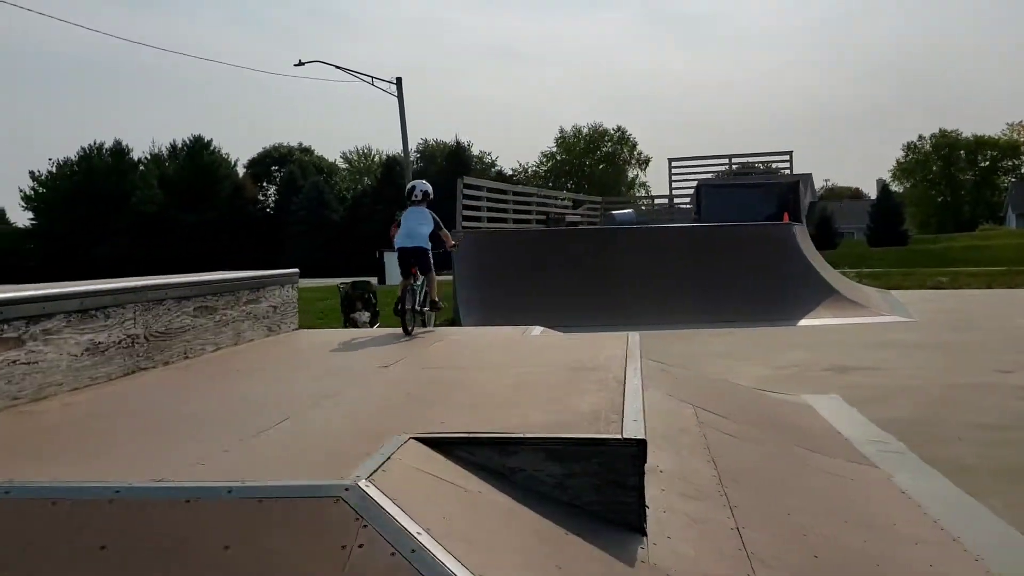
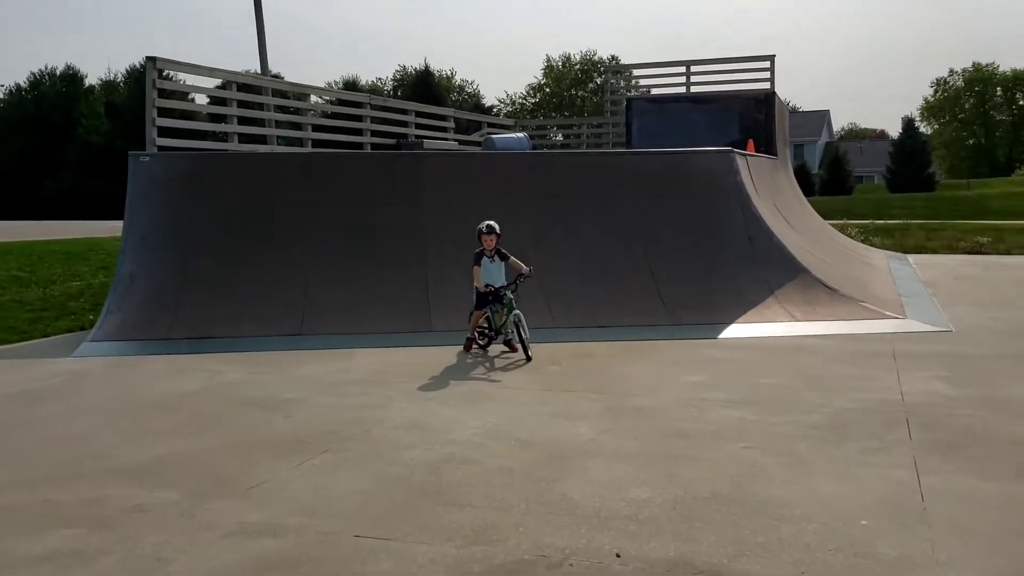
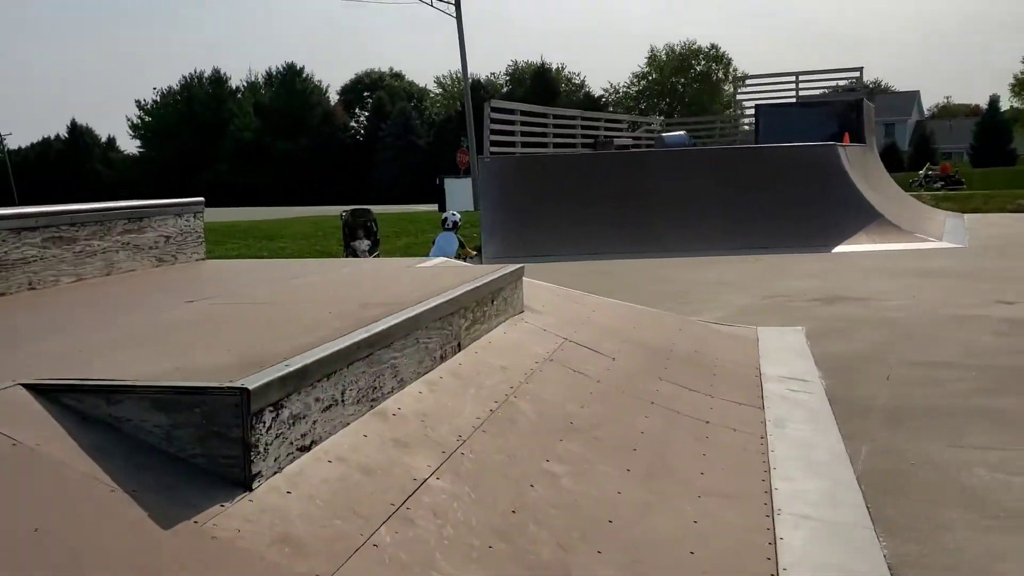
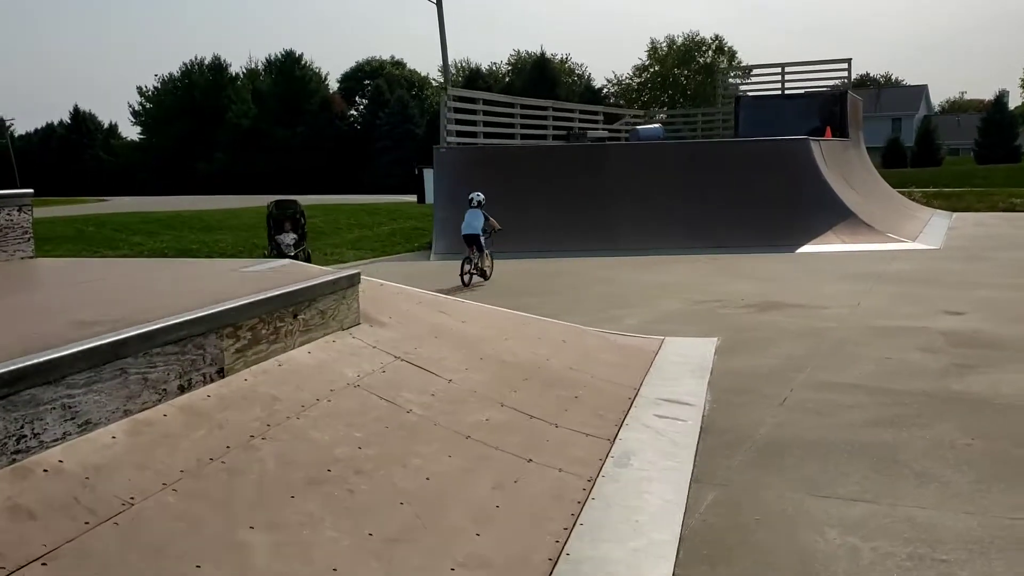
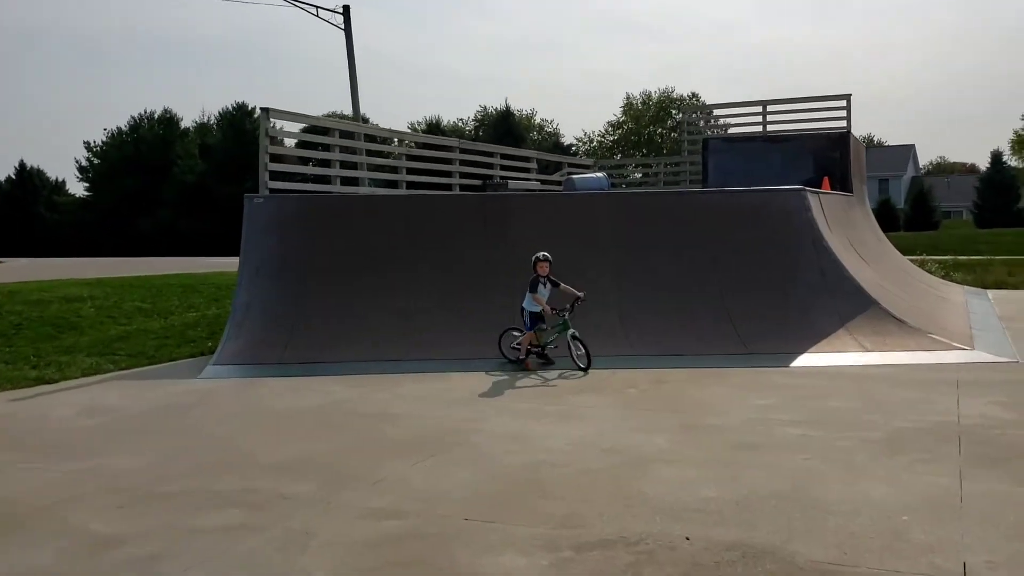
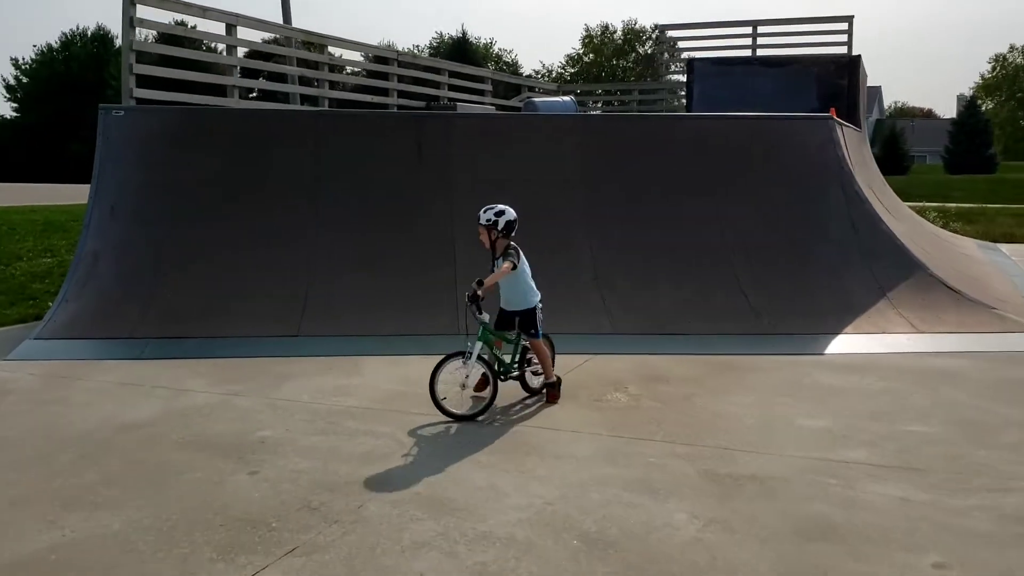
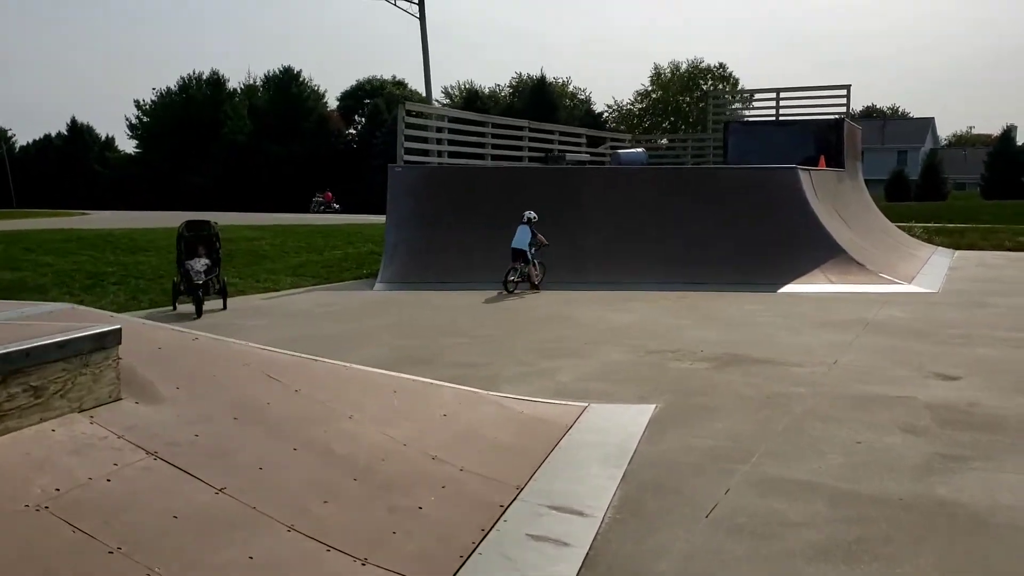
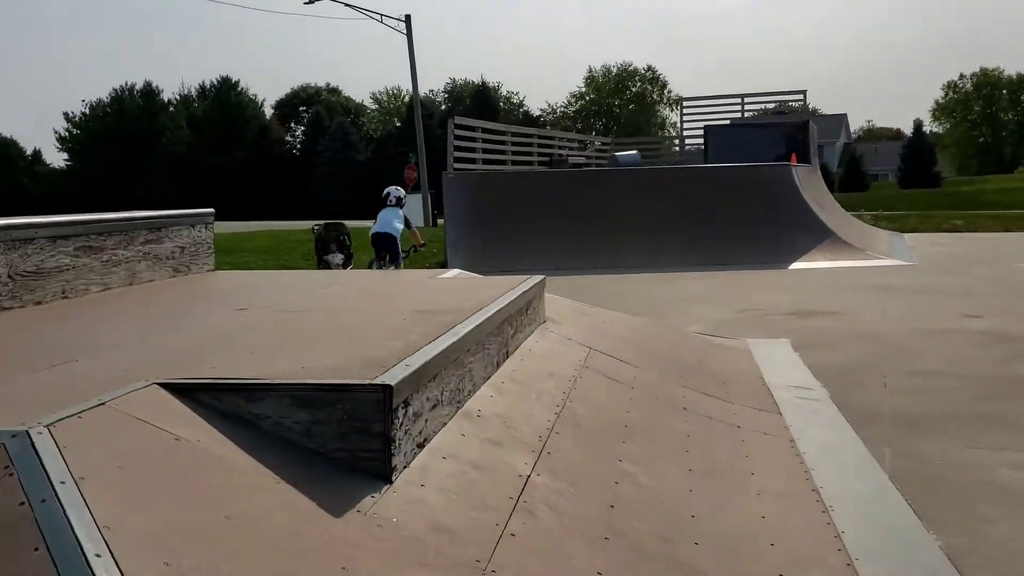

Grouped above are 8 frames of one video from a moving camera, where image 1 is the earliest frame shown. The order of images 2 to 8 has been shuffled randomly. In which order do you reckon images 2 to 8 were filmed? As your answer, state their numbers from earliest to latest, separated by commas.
8, 3, 4, 7, 5, 2, 6
